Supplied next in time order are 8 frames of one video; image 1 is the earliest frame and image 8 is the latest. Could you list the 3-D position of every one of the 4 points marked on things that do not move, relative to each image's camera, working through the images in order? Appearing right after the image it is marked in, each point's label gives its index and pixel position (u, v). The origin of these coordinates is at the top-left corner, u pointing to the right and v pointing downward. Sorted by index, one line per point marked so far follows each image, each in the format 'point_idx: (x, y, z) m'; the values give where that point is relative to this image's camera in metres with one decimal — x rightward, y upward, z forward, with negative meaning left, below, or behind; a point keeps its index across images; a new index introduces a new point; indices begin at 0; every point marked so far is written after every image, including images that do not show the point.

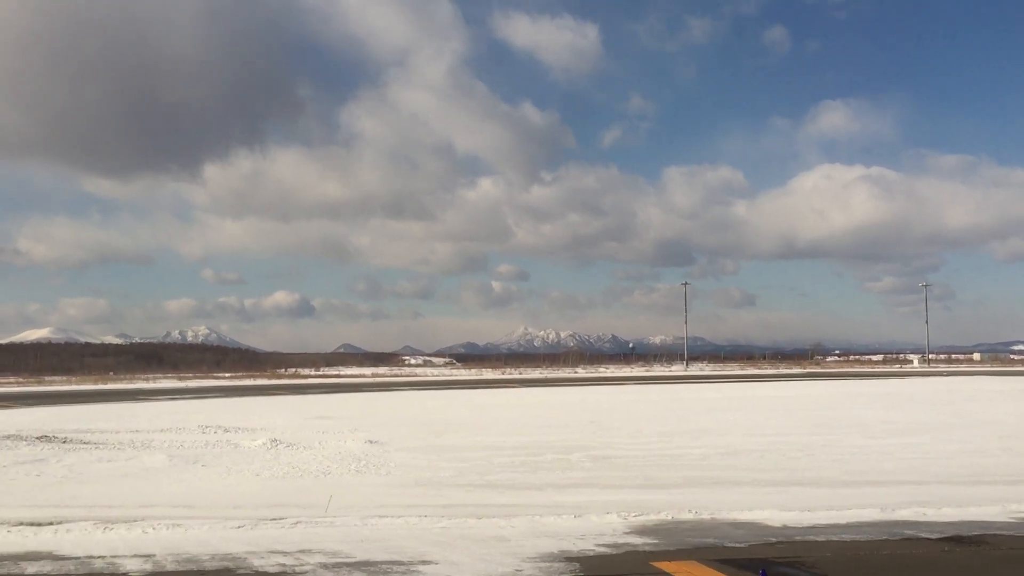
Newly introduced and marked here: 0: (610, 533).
0: (+1.4, -3.5, +10.5) m
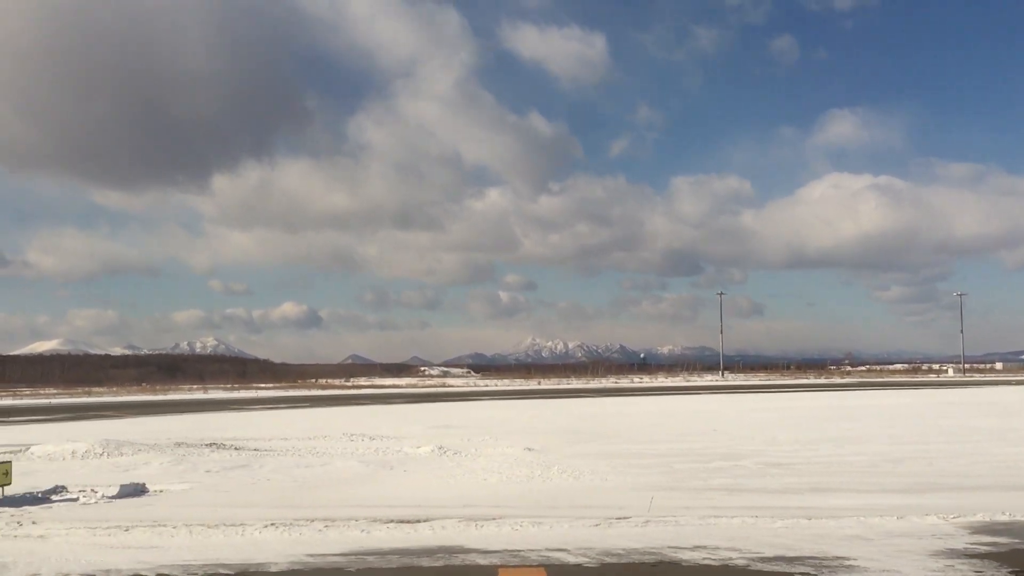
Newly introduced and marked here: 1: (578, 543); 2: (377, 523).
0: (+6.6, -3.6, +10.8) m
1: (+0.9, -3.5, +9.8) m
2: (-2.0, -3.5, +10.8) m
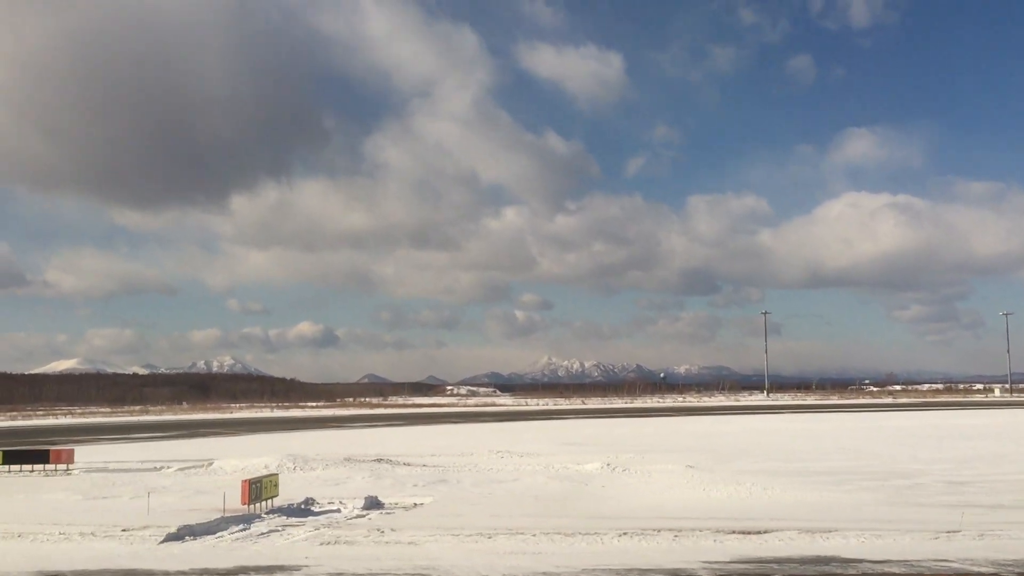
0: (+11.8, -3.9, +10.8) m
1: (+6.1, -3.7, +10.0) m
2: (+3.2, -3.8, +11.1) m
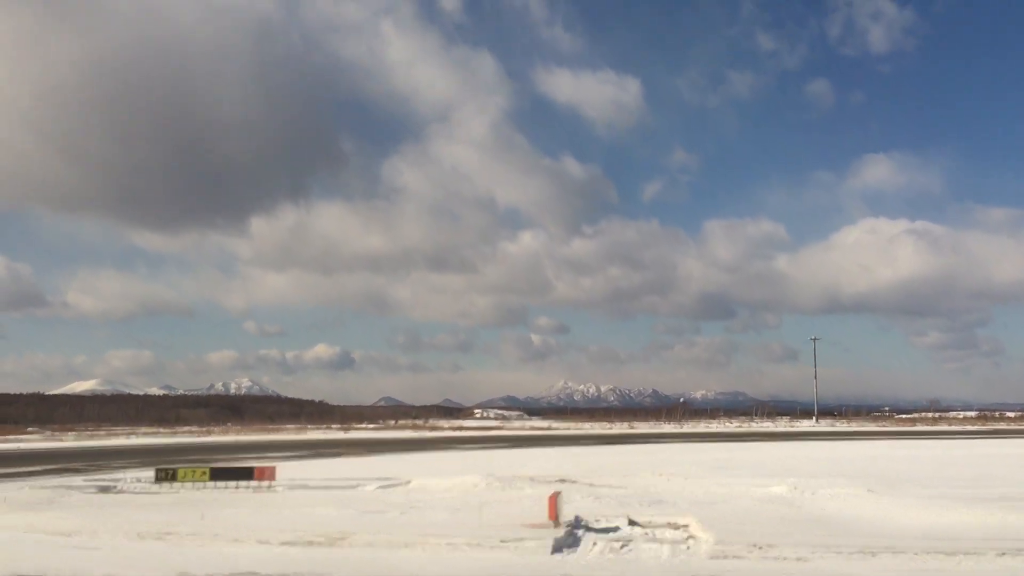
0: (+17.7, -4.4, +10.9) m
1: (+12.0, -4.1, +10.3) m
2: (+9.2, -4.2, +11.4) m
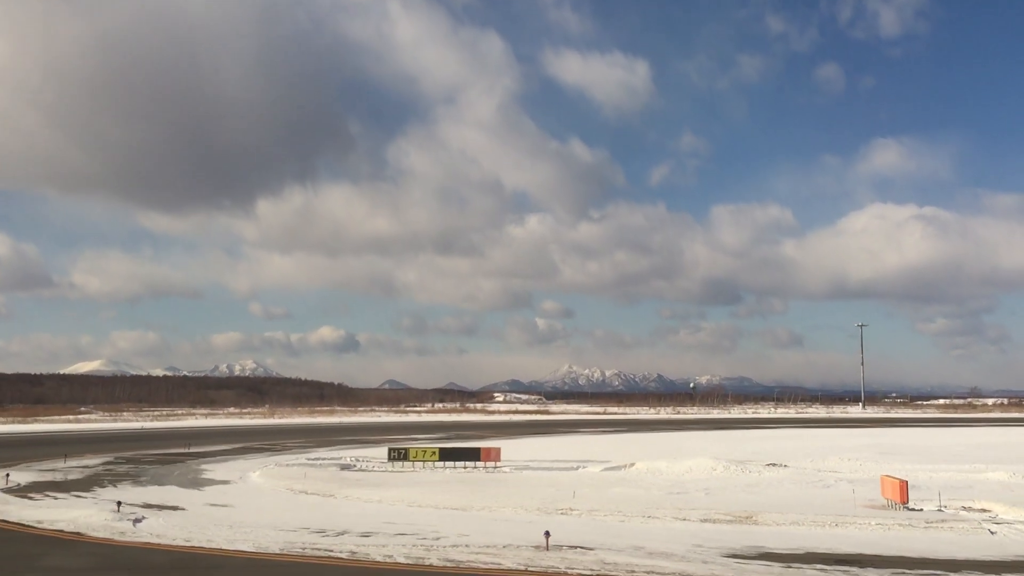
0: (+25.2, -4.3, +11.0) m
1: (+19.4, -4.1, +10.5) m
2: (+16.6, -4.1, +11.8) m
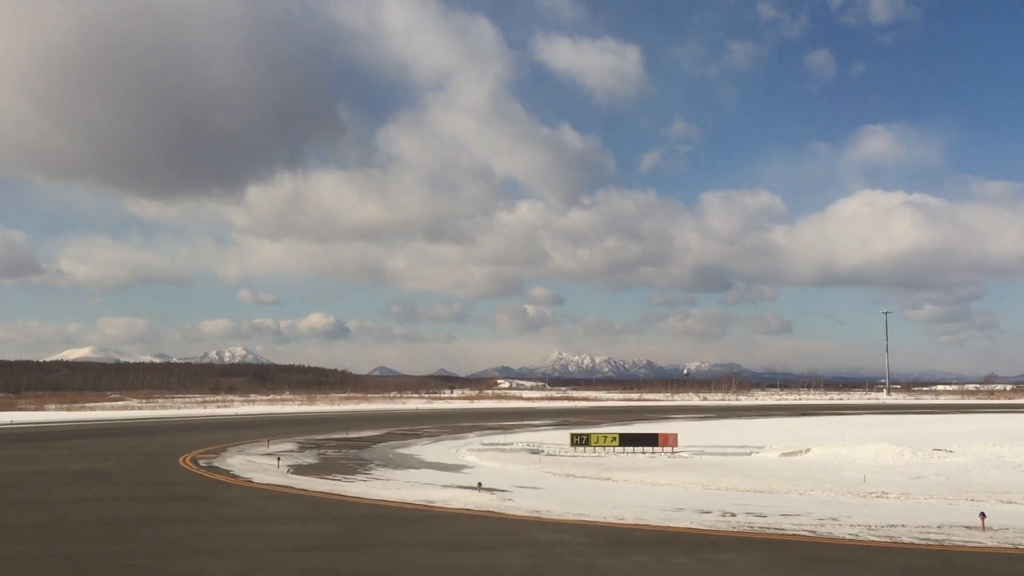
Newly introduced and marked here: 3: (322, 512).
0: (+31.6, -4.2, +11.5) m
1: (+25.8, -4.0, +11.0) m
2: (+23.1, -4.0, +12.2) m
3: (-3.1, -3.6, +11.8) m
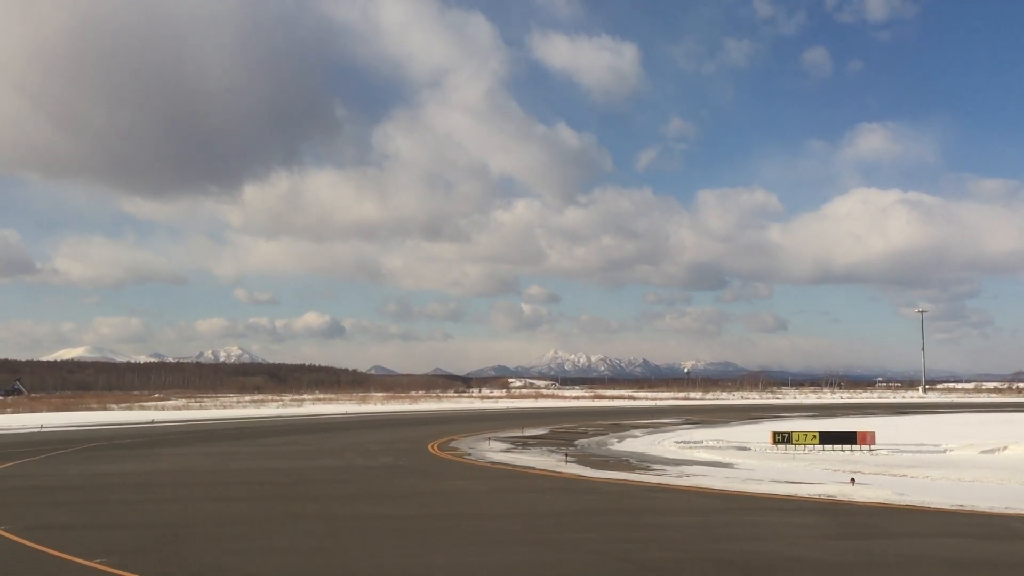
0: (+38.9, -4.2, +11.6) m
1: (+33.1, -4.0, +11.2) m
2: (+30.3, -4.0, +12.5) m
3: (+4.2, -3.7, +12.4) m
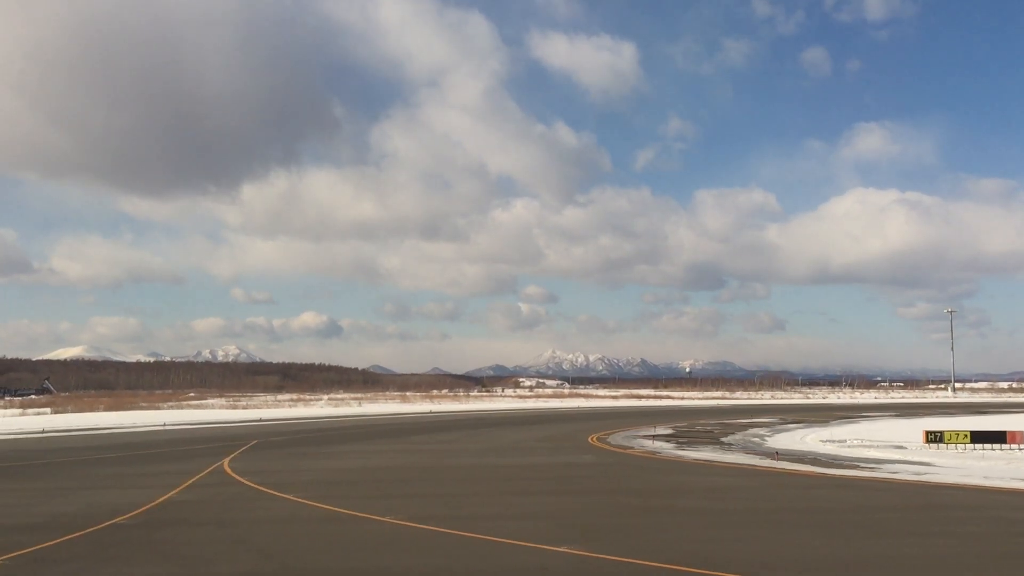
0: (+44.5, -4.2, +11.6) m
1: (+38.8, -4.0, +11.3) m
2: (+36.0, -4.0, +12.6) m
3: (+9.9, -3.8, +12.8) m
